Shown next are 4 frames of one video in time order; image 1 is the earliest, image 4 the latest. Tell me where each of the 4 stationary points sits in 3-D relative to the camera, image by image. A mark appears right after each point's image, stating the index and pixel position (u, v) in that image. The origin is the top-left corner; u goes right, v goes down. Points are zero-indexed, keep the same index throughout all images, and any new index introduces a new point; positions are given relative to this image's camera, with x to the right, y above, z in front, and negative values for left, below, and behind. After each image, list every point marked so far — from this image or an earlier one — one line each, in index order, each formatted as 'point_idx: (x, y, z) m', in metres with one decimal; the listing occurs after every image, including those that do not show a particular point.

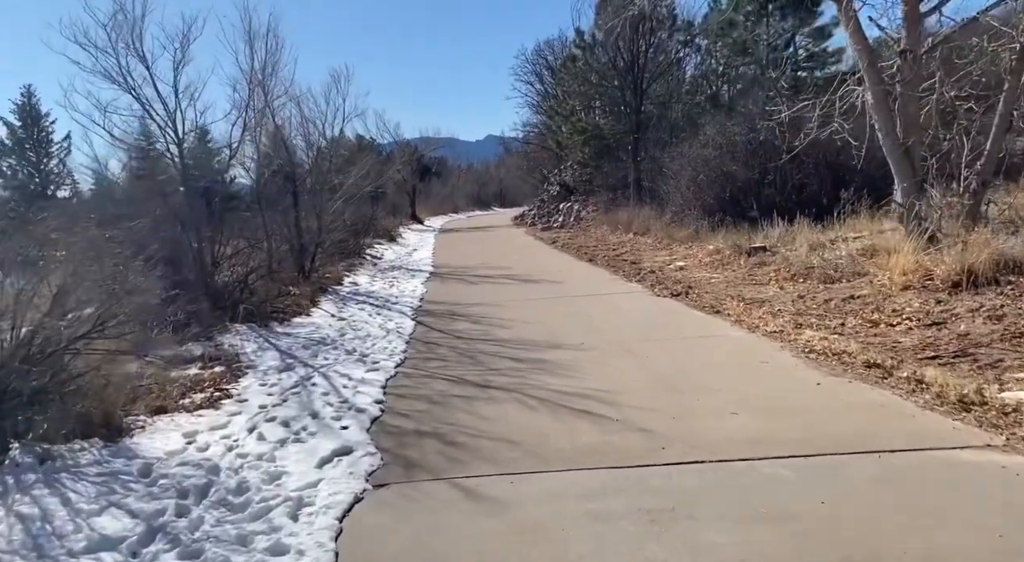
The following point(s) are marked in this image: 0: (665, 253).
0: (+3.0, +0.5, +14.2) m
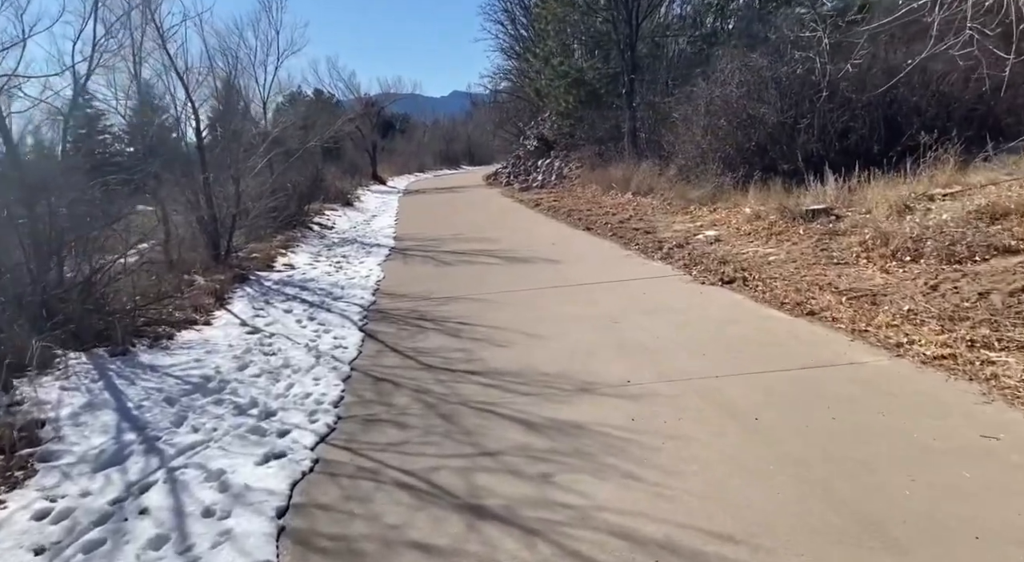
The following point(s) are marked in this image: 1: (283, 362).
0: (+2.7, +1.0, +11.4) m
1: (-1.7, -0.6, +5.4) m
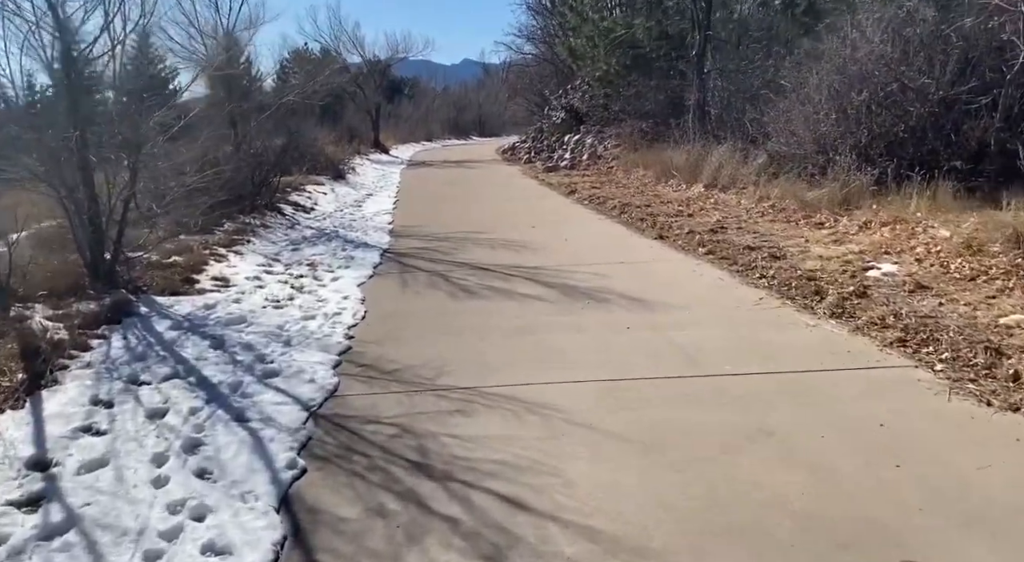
0: (+3.2, +0.5, +7.7) m
1: (-1.3, -1.1, +1.7) m
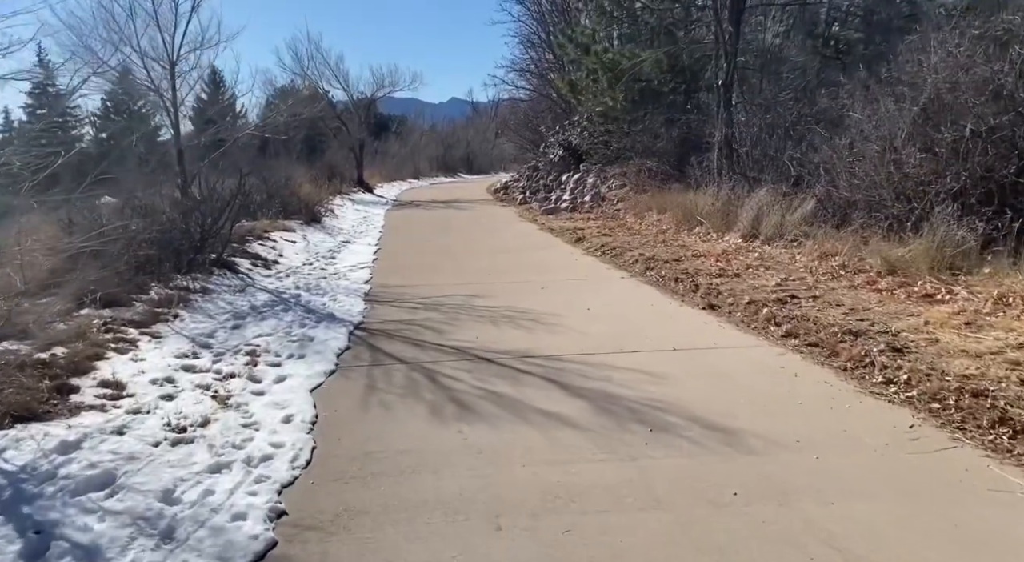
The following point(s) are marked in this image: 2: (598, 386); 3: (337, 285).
0: (+3.3, -0.2, +5.7) m
1: (-1.0, -1.5, -0.4) m
2: (+0.6, -0.7, +4.8) m
3: (-2.1, -0.1, +8.9) m
